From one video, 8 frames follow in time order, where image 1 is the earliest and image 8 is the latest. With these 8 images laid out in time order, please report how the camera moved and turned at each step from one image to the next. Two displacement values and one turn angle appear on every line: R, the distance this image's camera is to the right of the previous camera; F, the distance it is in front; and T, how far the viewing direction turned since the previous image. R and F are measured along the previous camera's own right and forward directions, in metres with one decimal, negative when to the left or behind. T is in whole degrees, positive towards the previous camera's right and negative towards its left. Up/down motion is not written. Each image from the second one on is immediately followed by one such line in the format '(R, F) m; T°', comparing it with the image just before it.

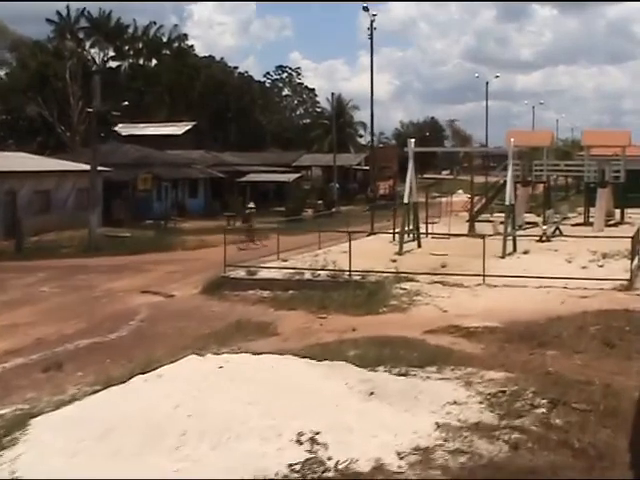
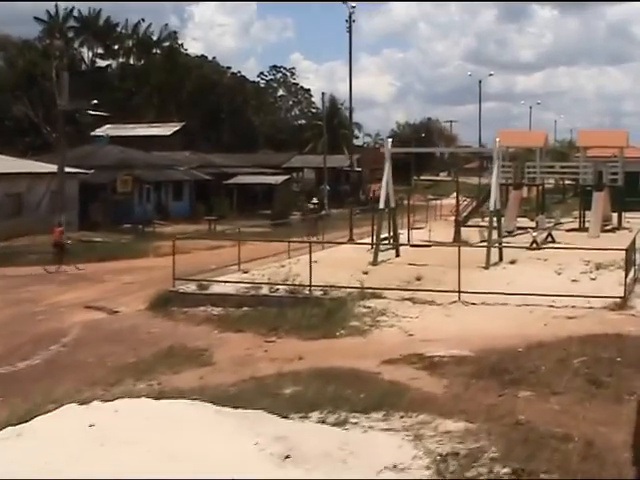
(+0.7, +2.5) m; 0°
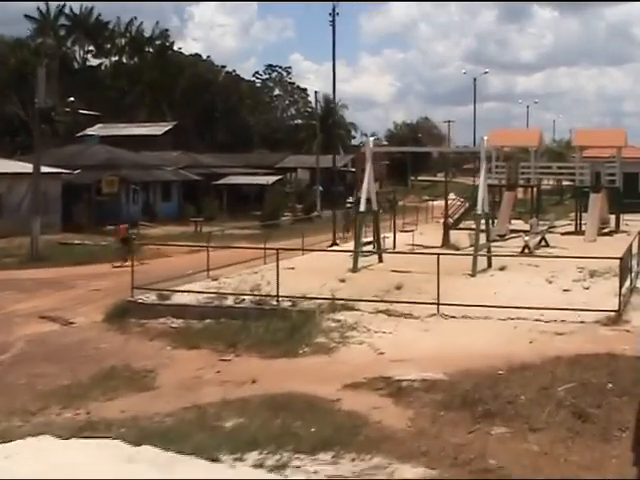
(+0.5, +1.6) m; 0°
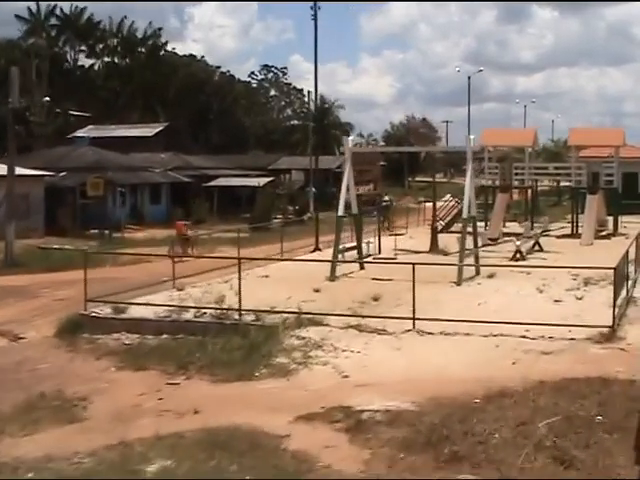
(+0.4, +1.6) m; 0°
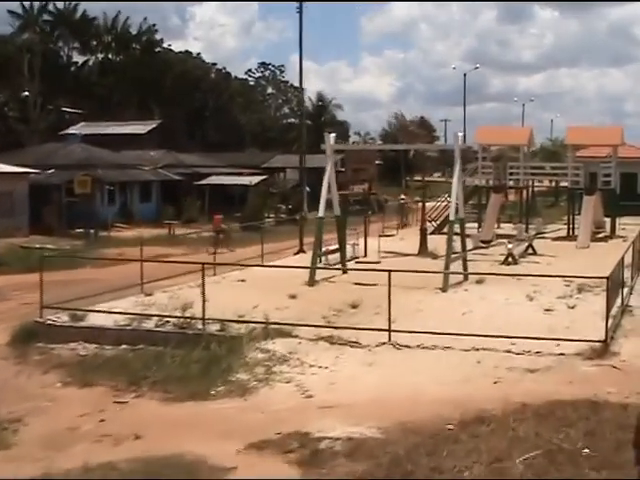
(+0.3, +1.3) m; 0°
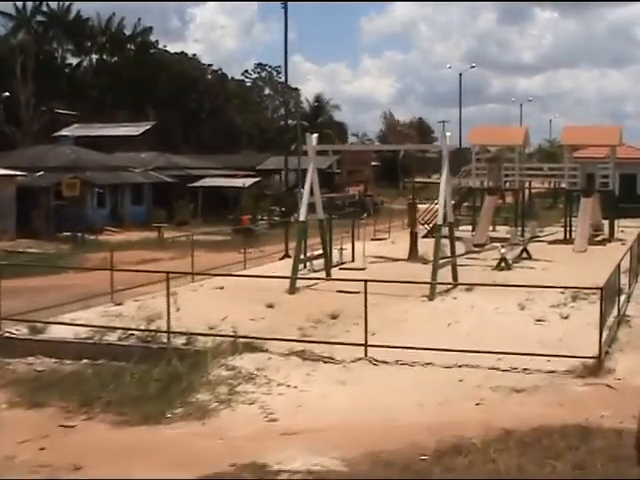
(+0.3, +1.1) m; 0°
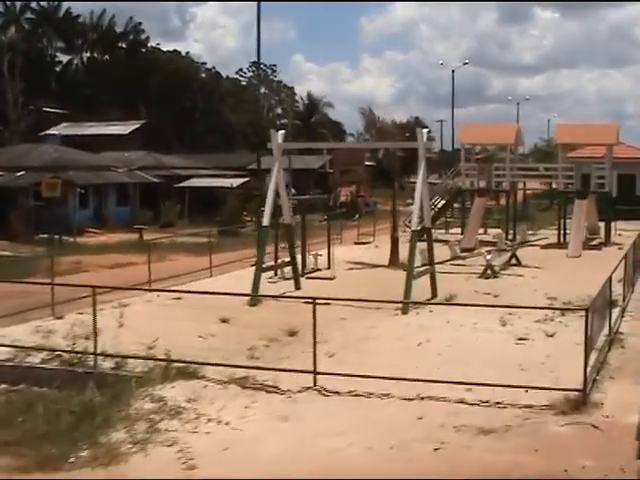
(+0.5, +1.8) m; 0°
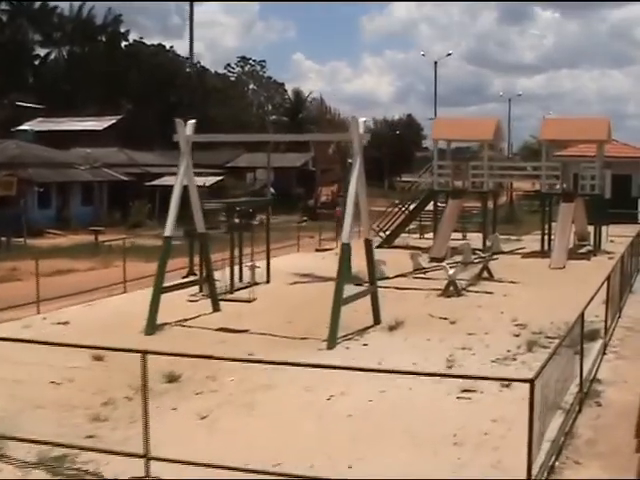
(+1.0, +3.5) m; 0°
